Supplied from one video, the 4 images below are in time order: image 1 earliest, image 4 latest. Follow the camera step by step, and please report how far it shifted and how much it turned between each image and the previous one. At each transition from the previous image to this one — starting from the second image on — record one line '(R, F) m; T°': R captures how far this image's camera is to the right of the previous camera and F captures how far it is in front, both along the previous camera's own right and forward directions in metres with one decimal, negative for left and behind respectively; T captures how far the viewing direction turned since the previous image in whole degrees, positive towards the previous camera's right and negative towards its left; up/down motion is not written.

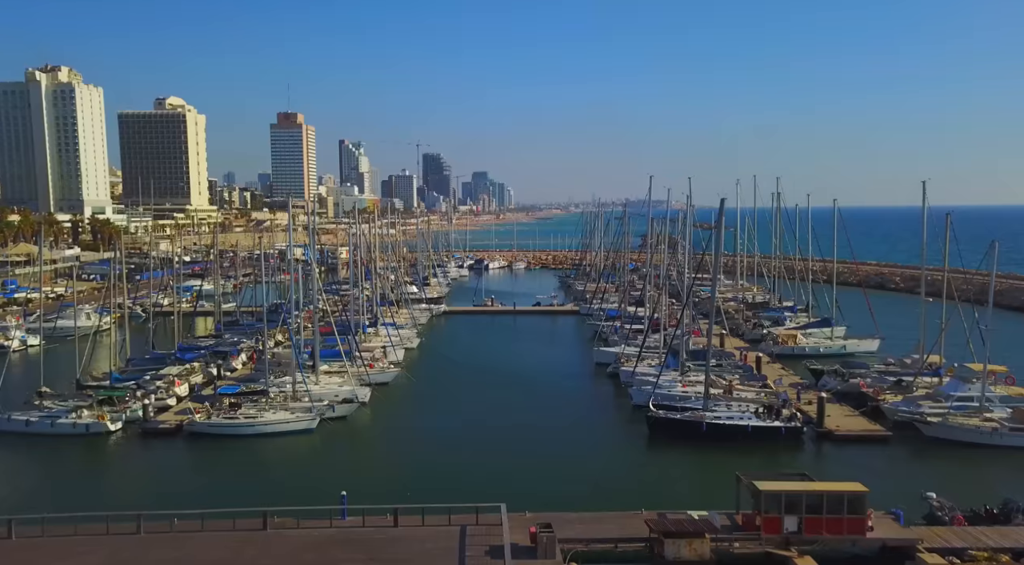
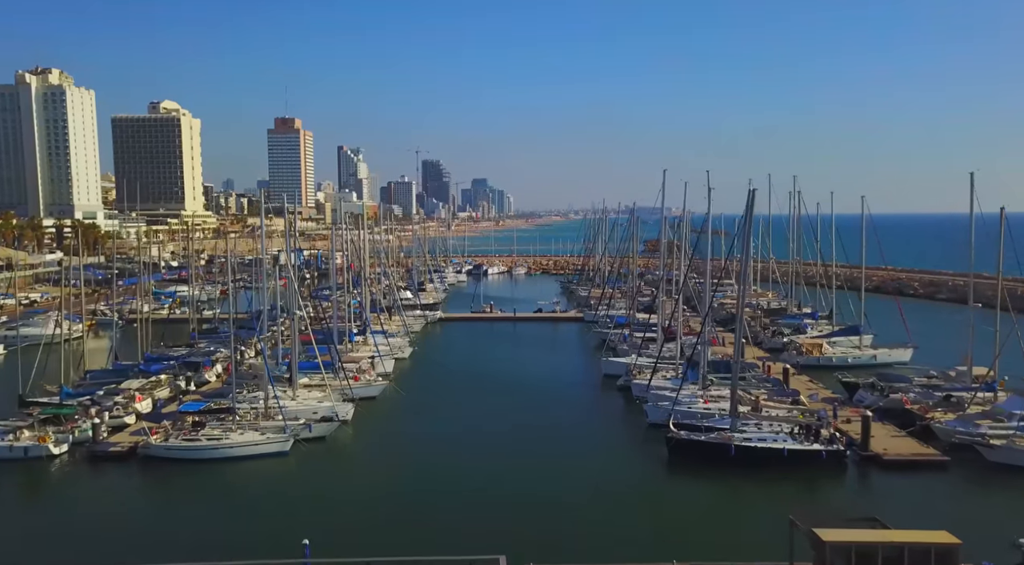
(0.0, +3.5) m; 0°
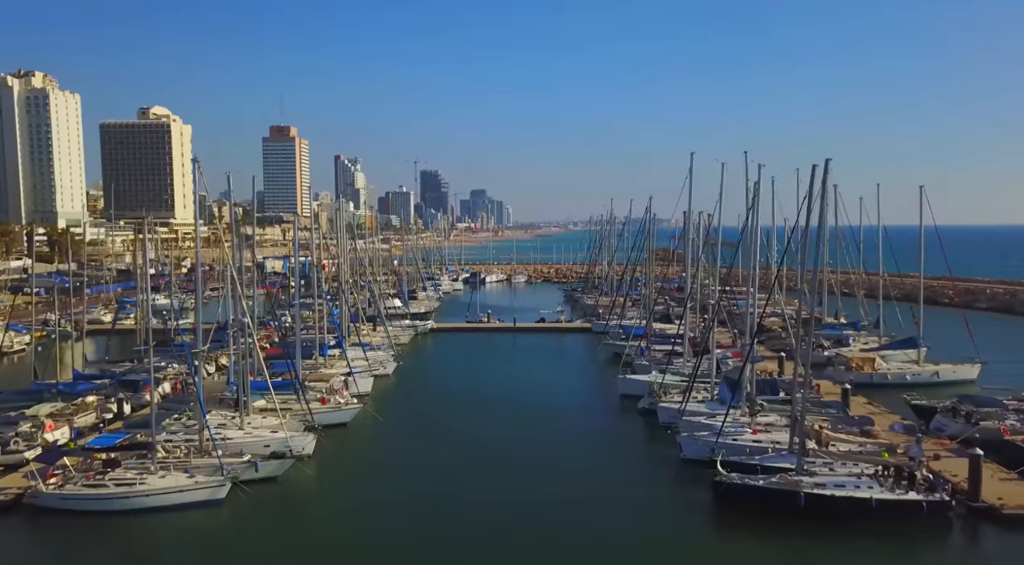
(0.0, +5.8) m; 0°
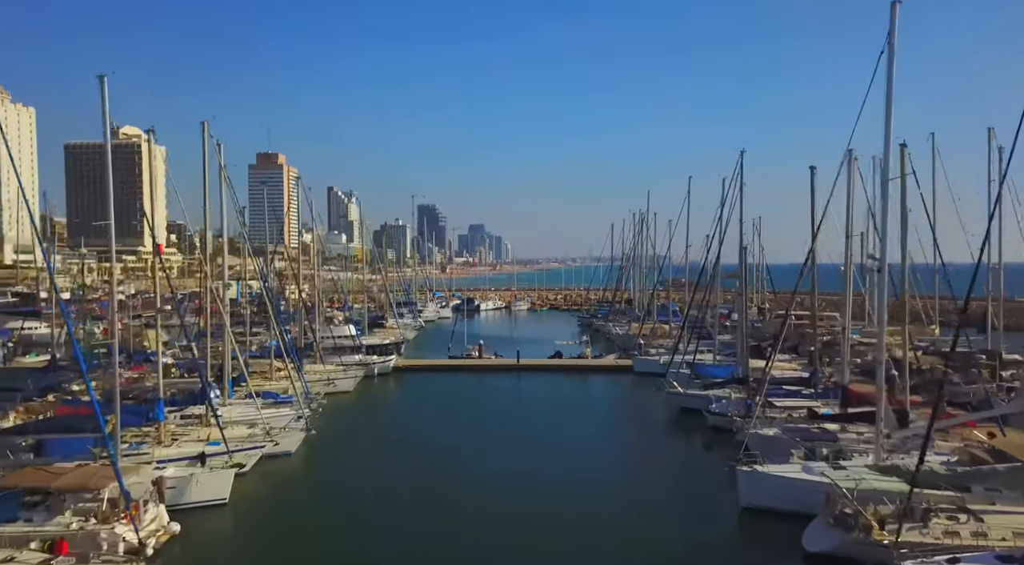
(-0.2, +16.7) m; 0°
